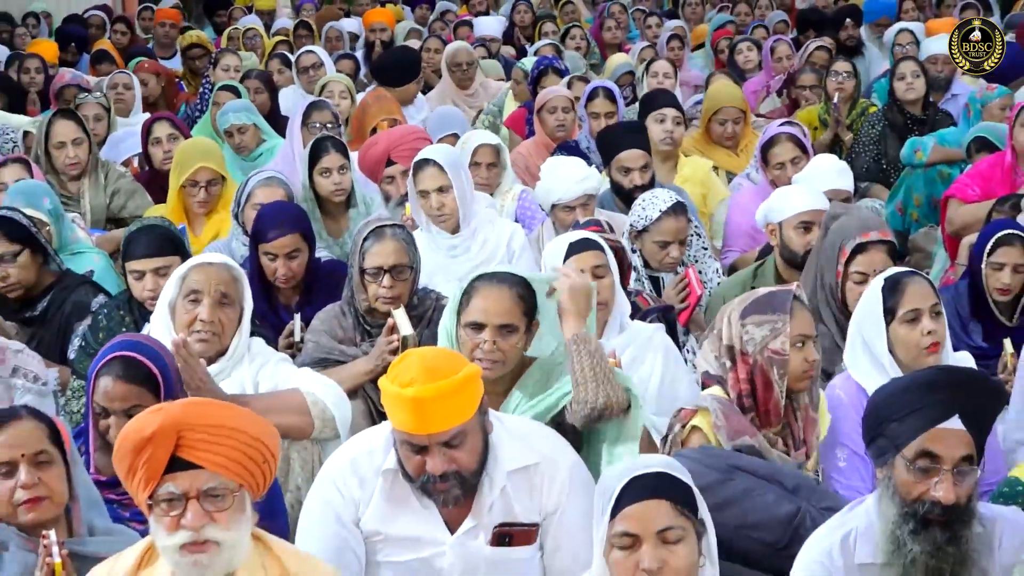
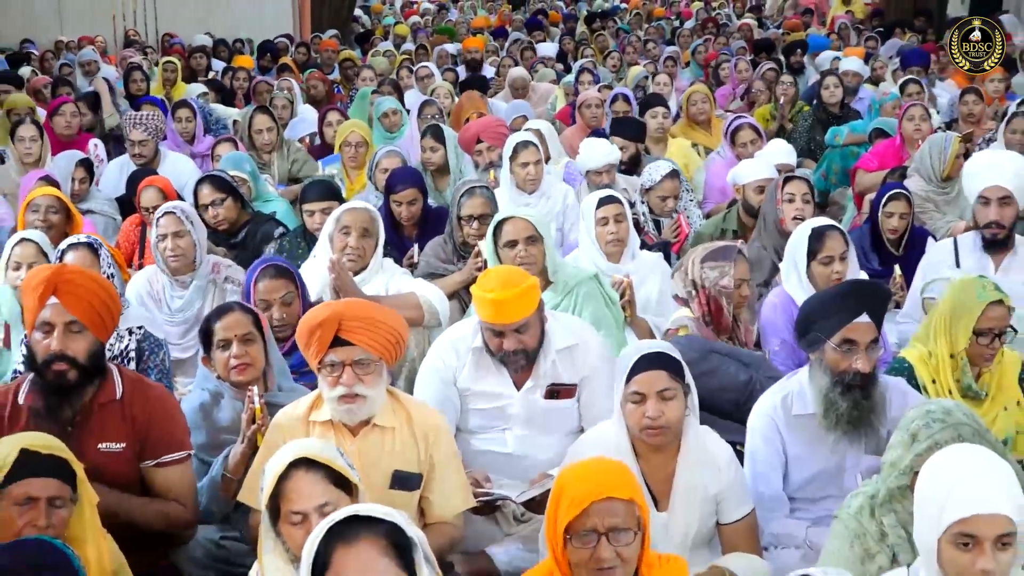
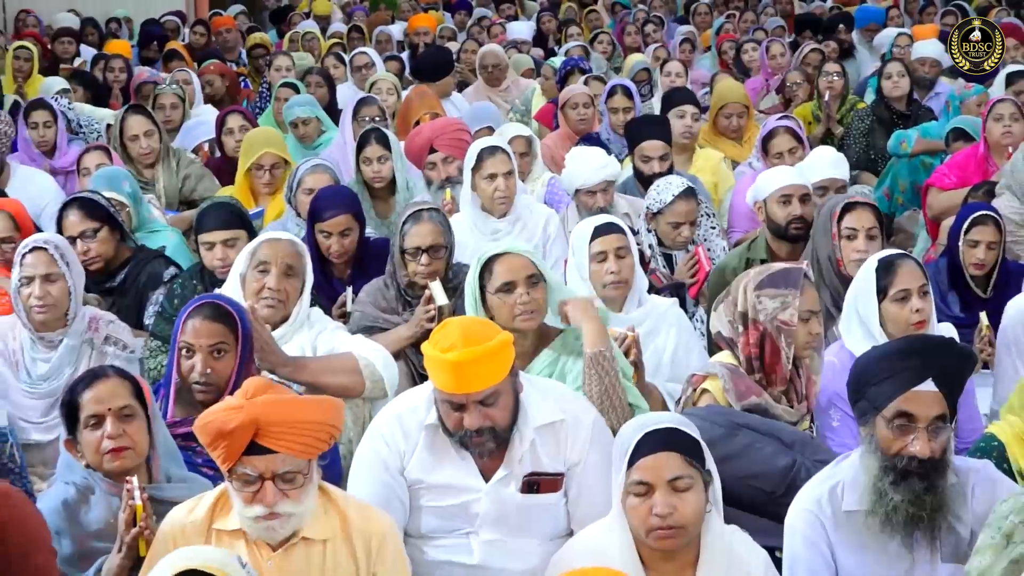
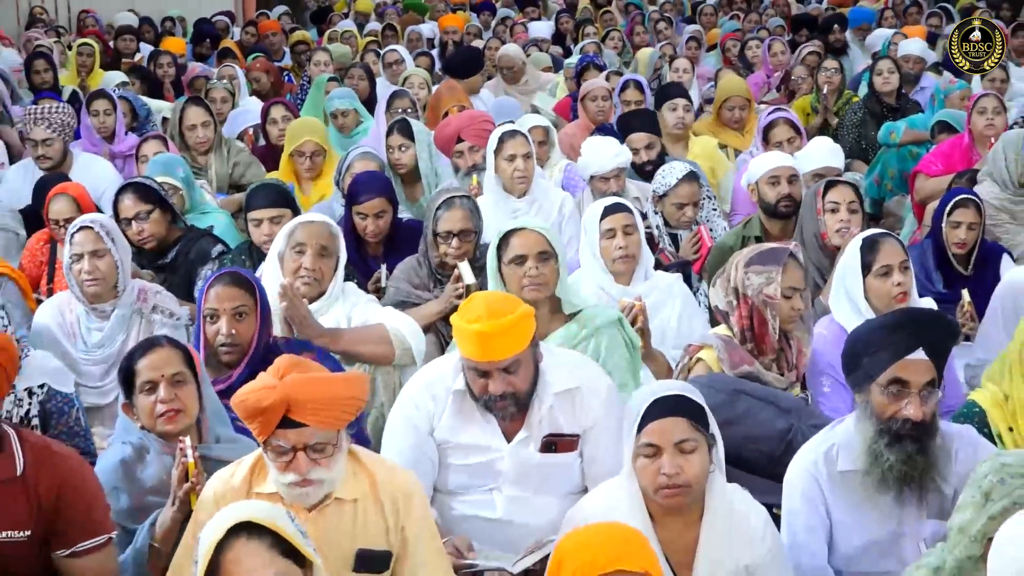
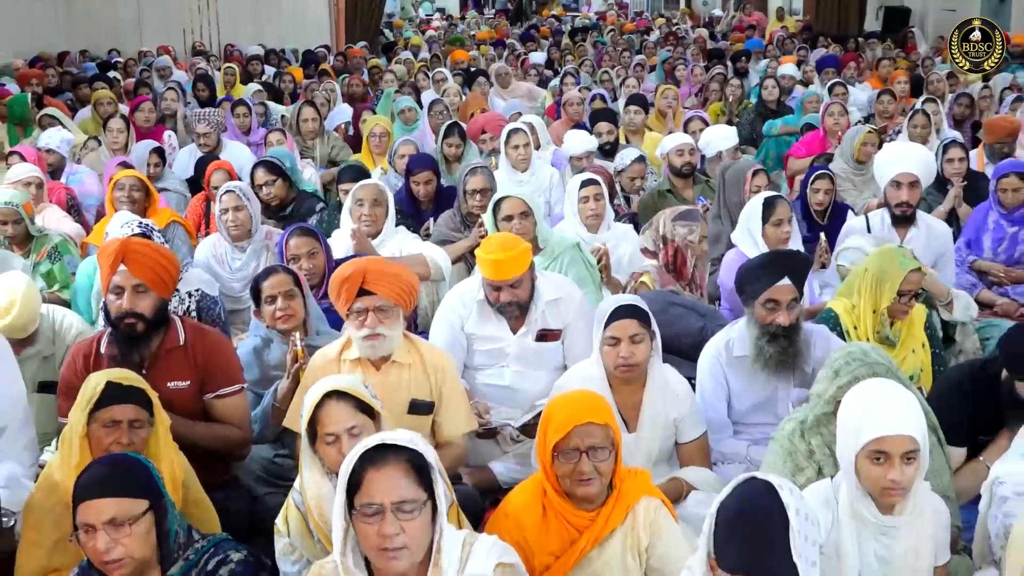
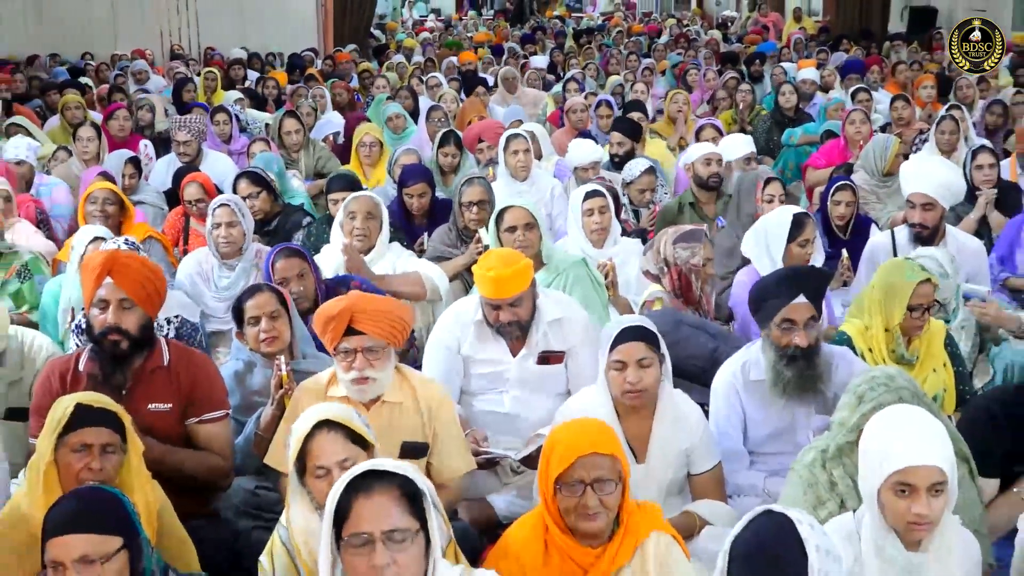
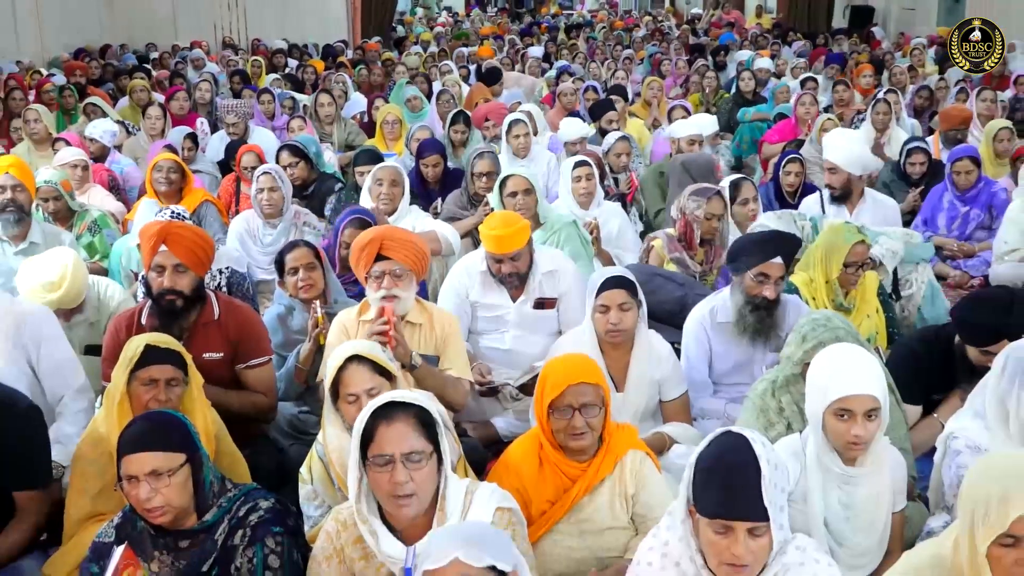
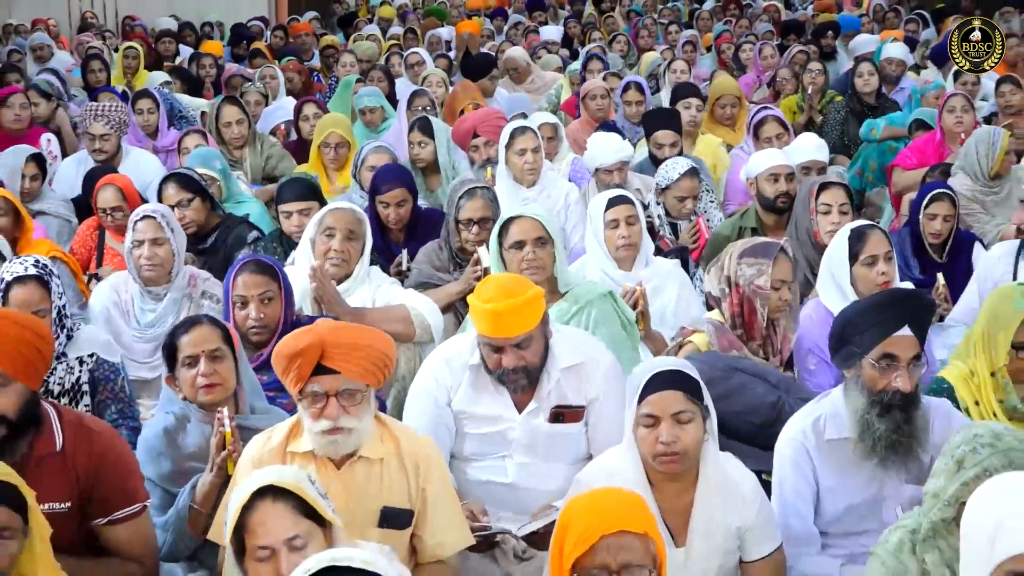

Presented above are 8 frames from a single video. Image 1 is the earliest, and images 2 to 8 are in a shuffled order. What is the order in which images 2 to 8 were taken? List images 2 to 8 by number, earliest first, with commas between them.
3, 4, 8, 2, 6, 5, 7
